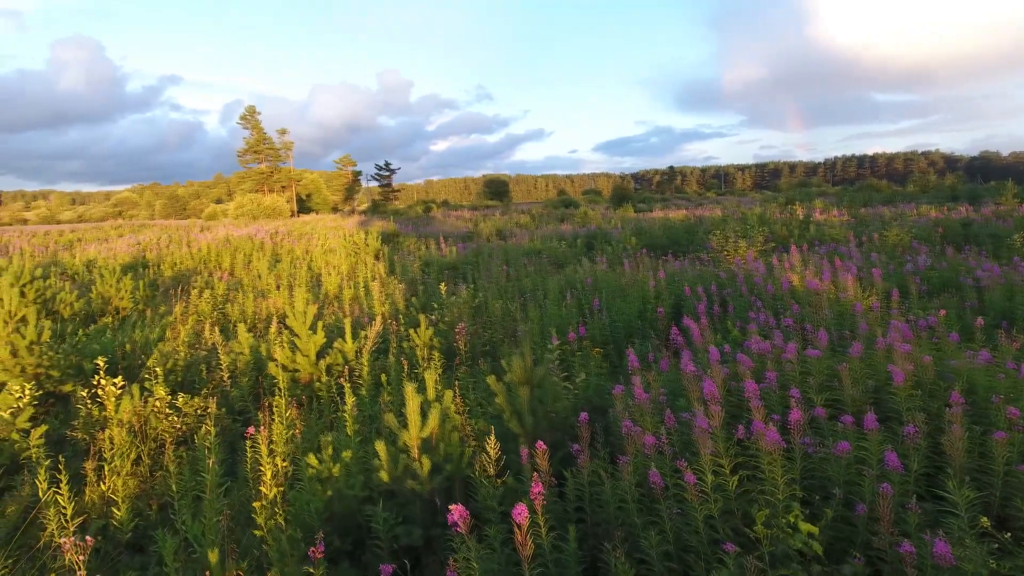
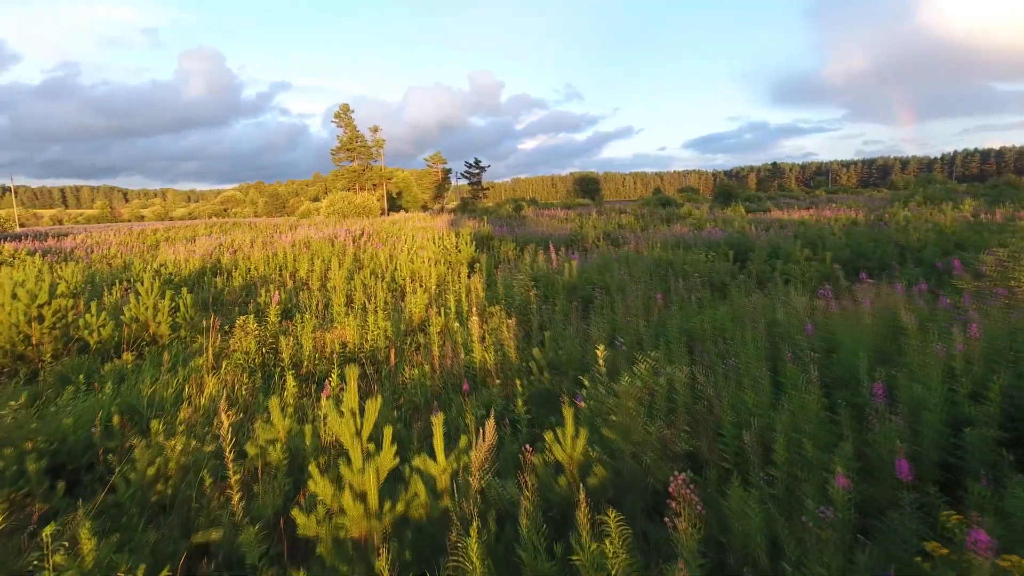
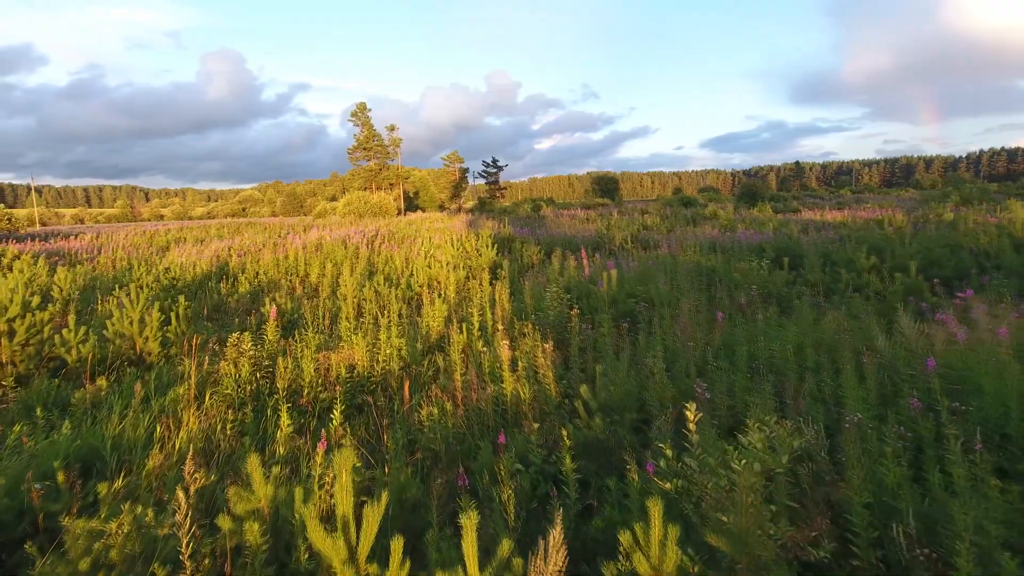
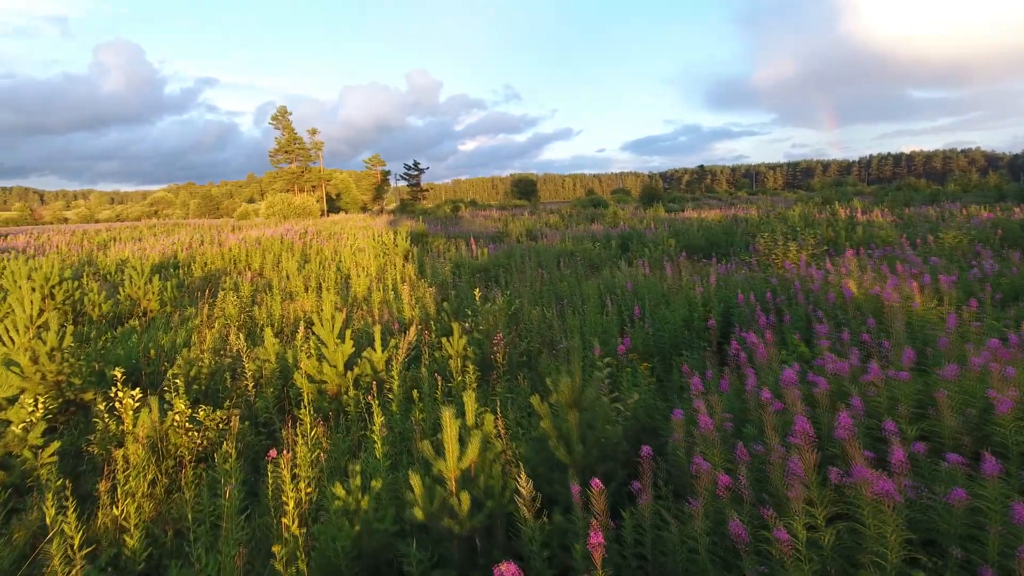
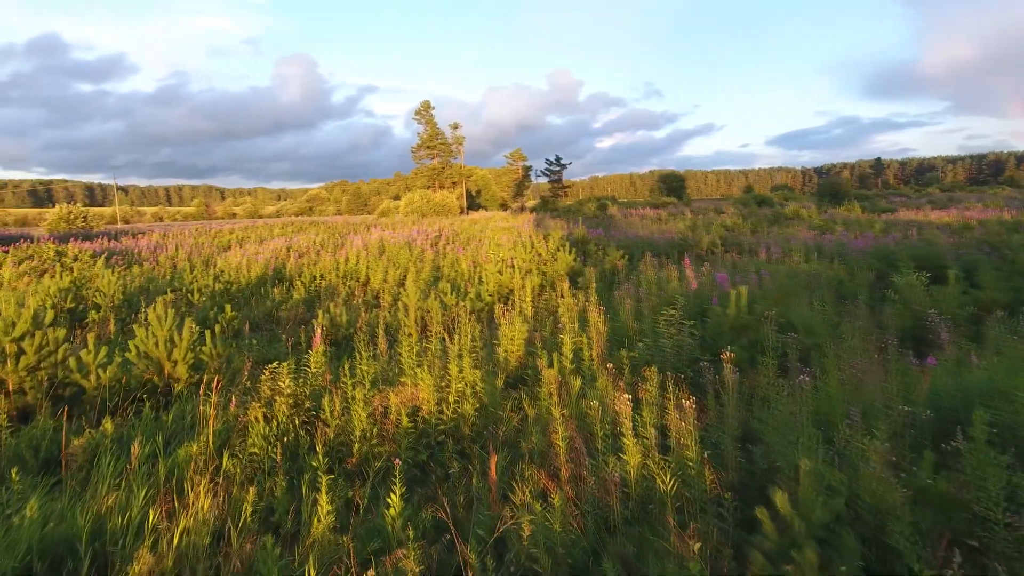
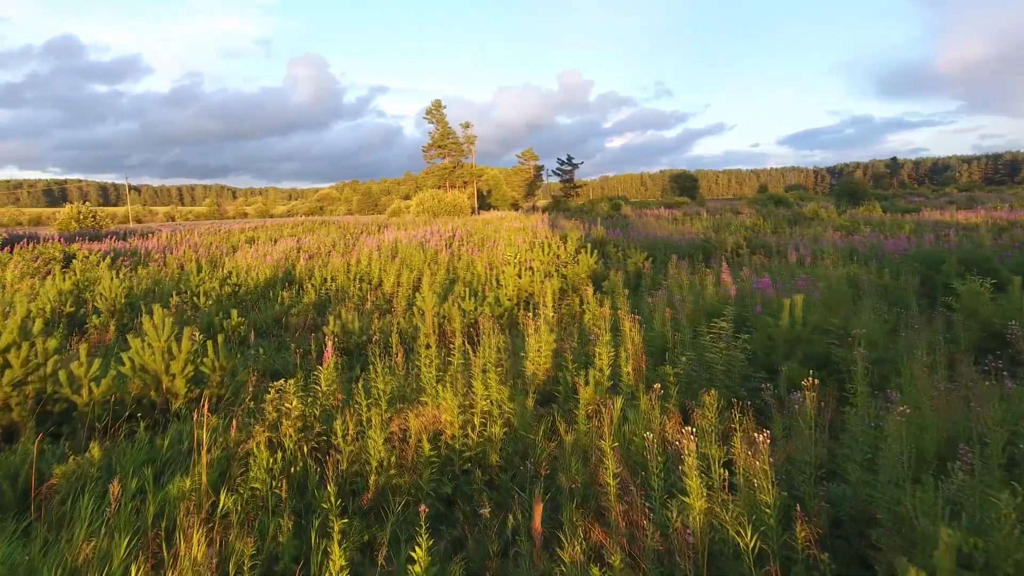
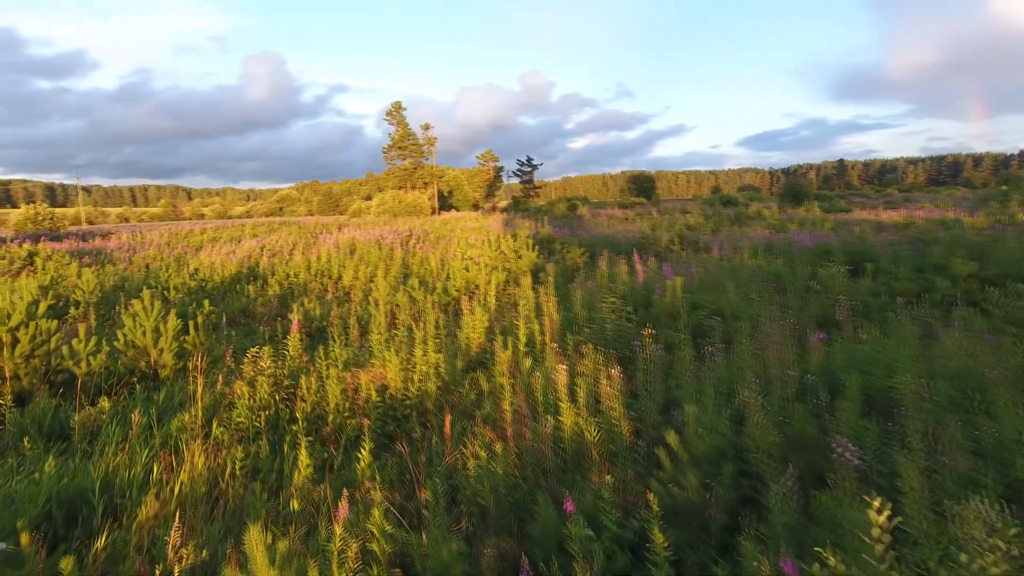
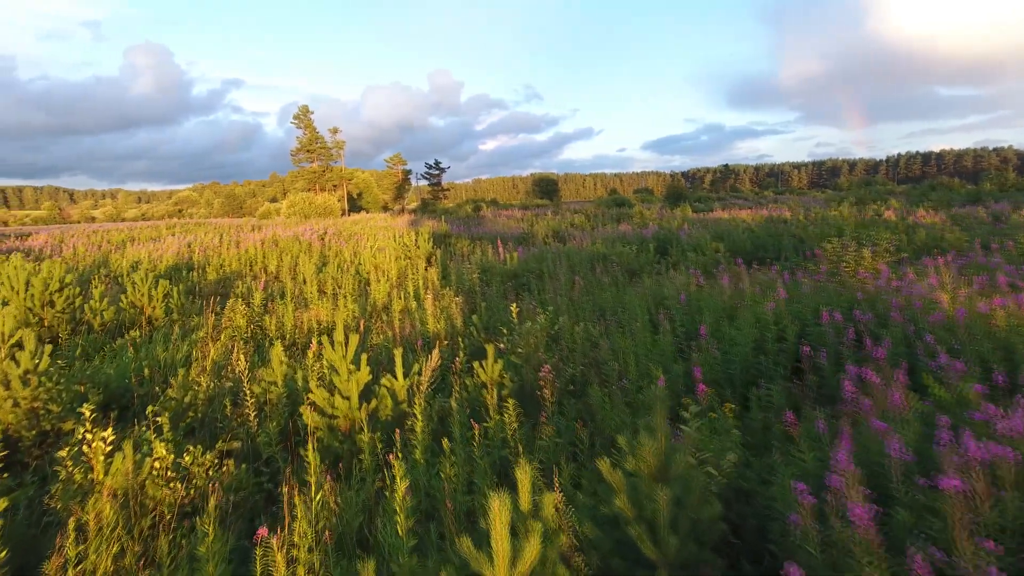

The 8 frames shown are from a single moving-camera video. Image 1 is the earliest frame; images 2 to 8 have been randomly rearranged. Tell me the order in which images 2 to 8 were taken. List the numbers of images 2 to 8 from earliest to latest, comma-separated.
4, 8, 2, 3, 7, 5, 6
